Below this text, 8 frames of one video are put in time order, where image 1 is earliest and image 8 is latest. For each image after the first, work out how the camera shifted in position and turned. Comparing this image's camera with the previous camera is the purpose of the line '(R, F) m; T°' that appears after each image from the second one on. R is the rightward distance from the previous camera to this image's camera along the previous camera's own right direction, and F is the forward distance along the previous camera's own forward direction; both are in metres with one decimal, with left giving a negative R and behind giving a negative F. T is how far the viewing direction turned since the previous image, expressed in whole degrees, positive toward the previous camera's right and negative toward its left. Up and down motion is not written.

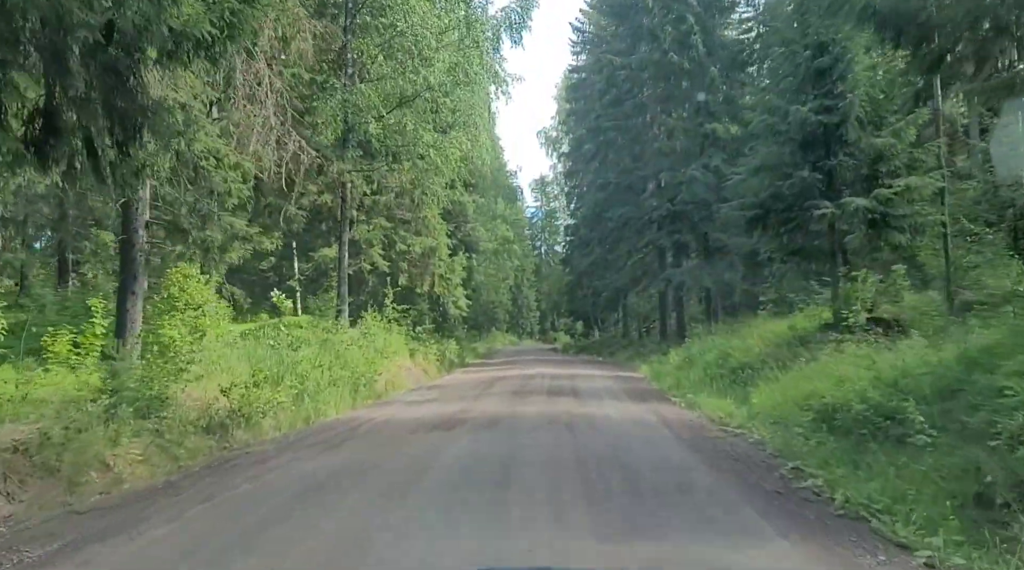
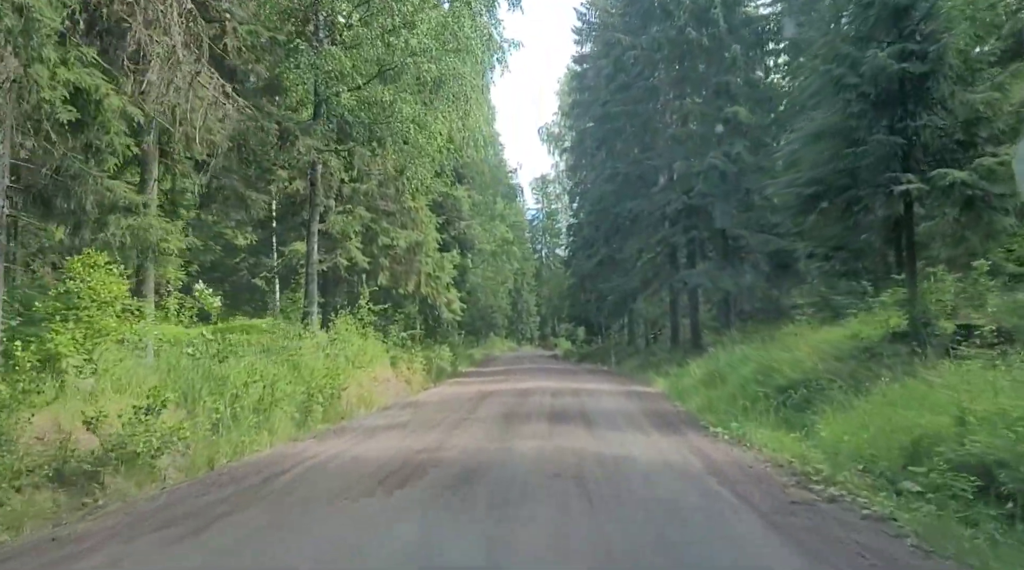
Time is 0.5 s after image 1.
(+0.1, +3.3) m; 0°
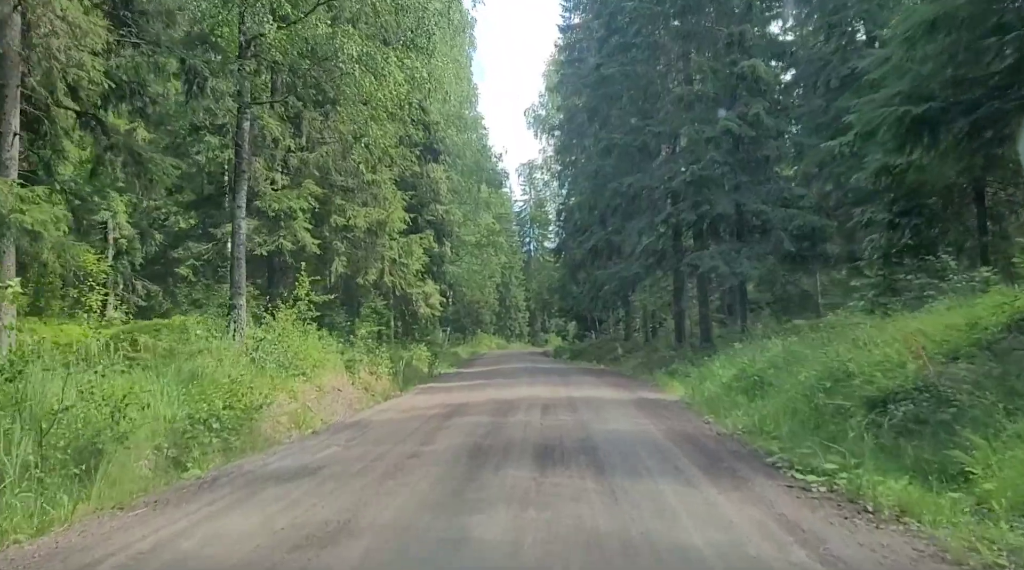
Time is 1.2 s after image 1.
(+0.2, +4.0) m; +1°
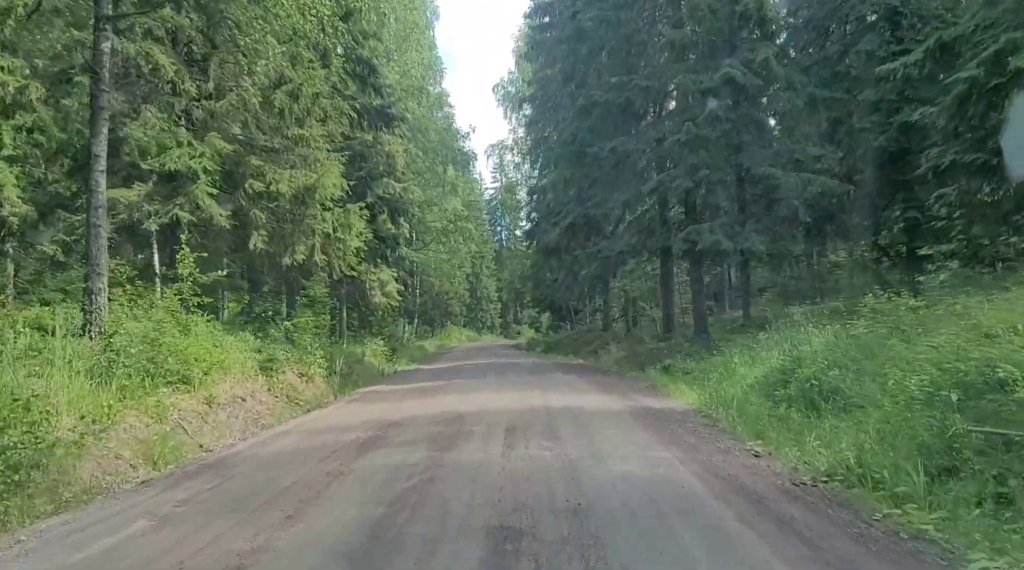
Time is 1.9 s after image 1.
(+0.3, +4.0) m; +2°
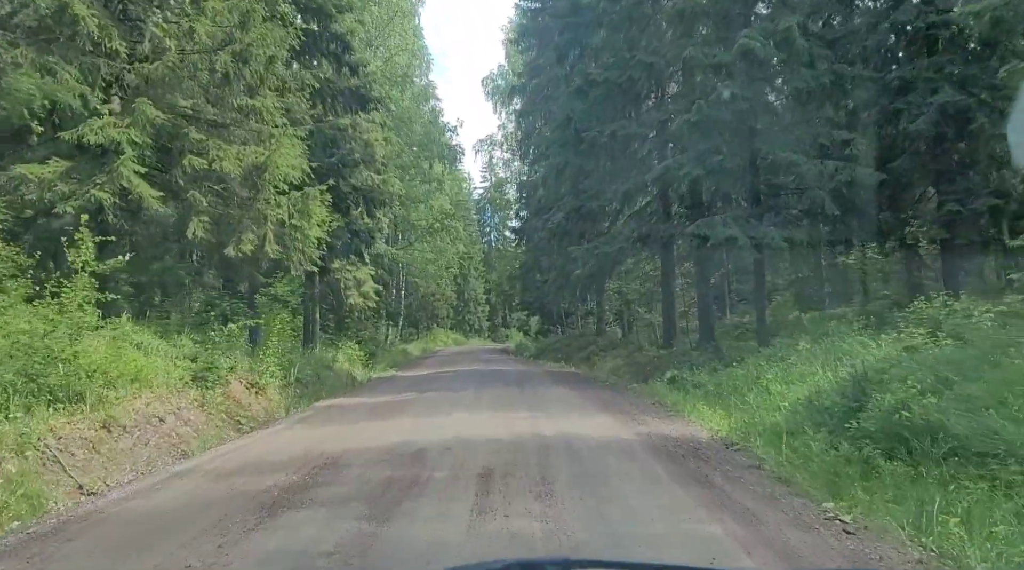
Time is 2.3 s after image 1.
(+0.1, +2.5) m; +1°
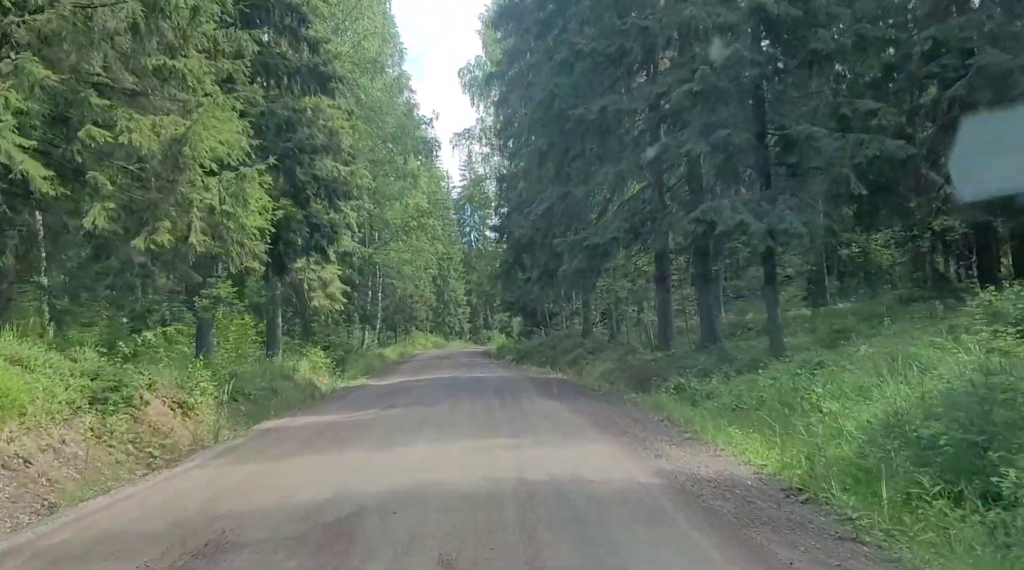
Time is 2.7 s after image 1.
(+0.1, +2.5) m; +1°
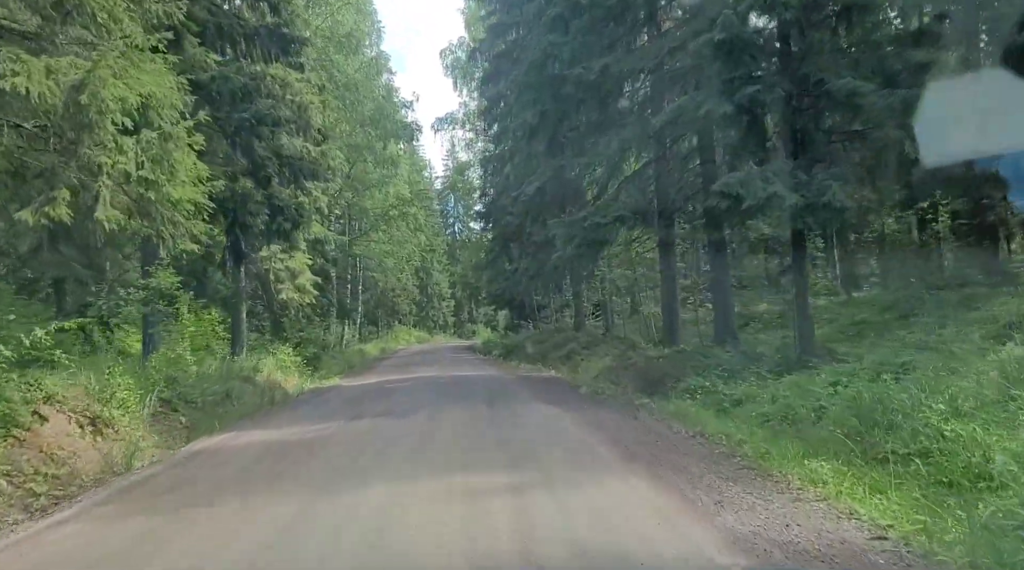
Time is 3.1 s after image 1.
(-0.1, +2.4) m; +1°
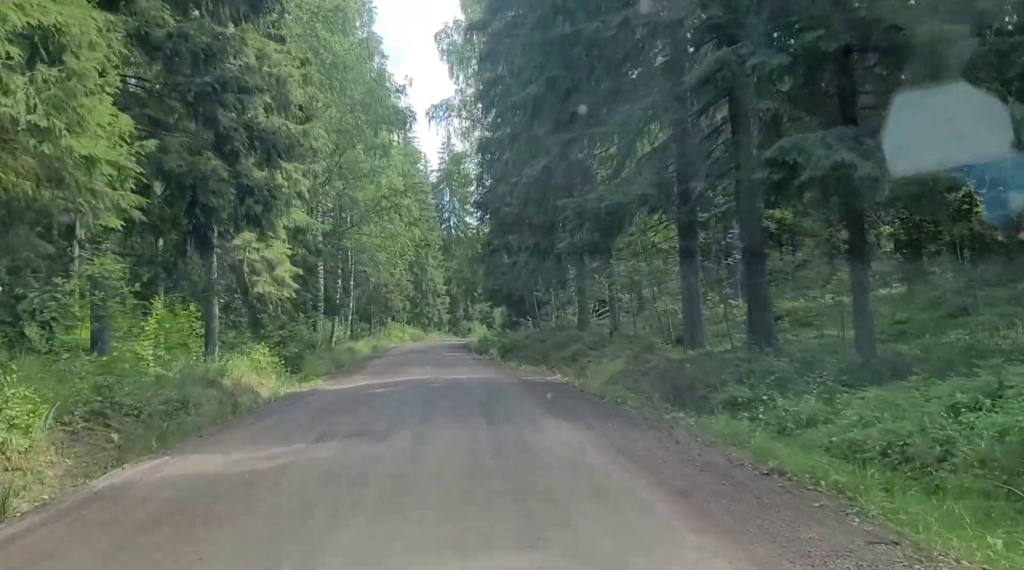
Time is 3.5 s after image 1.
(-0.1, +2.4) m; 0°
